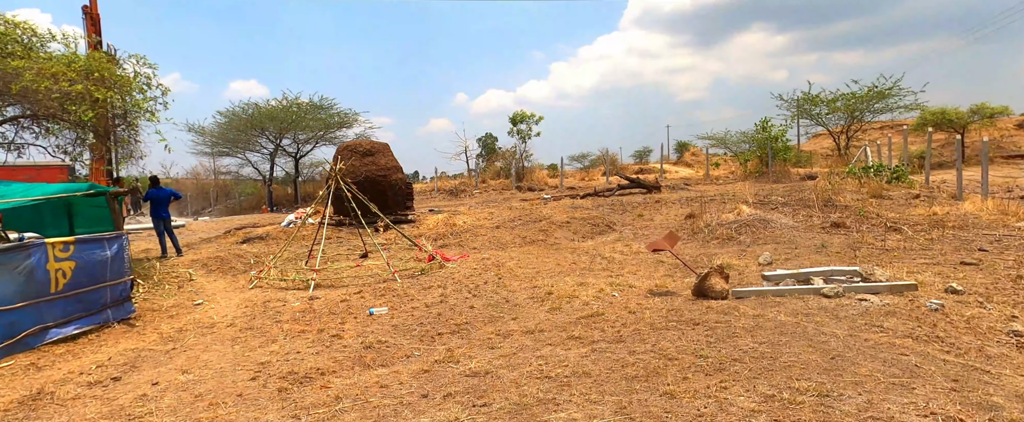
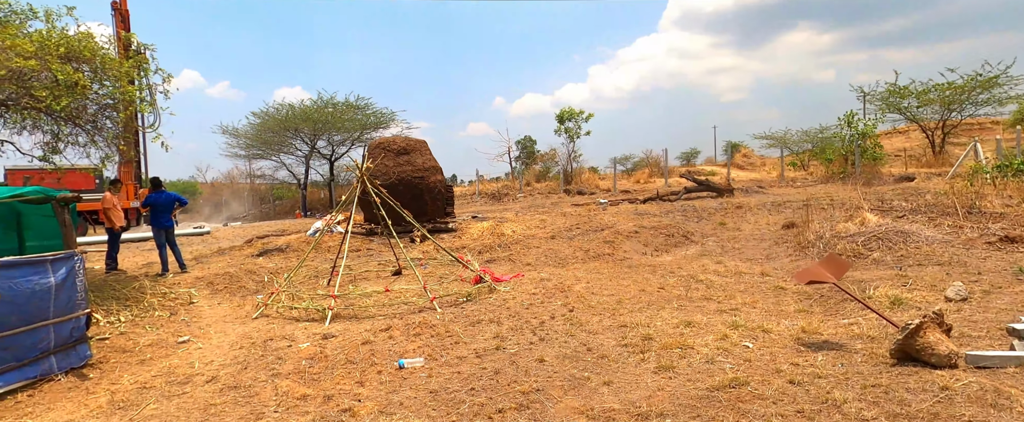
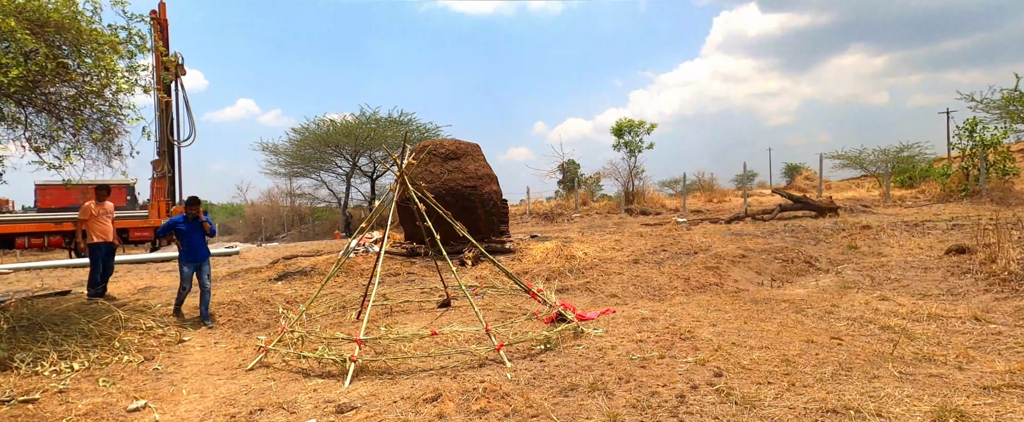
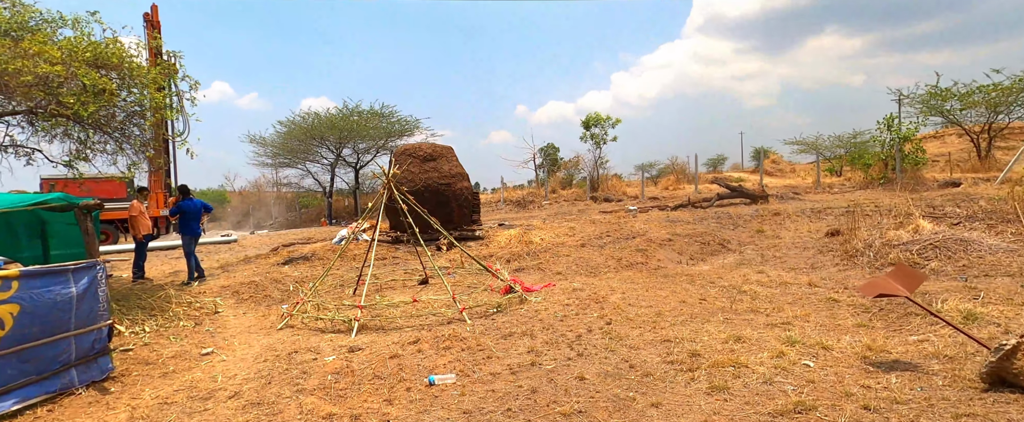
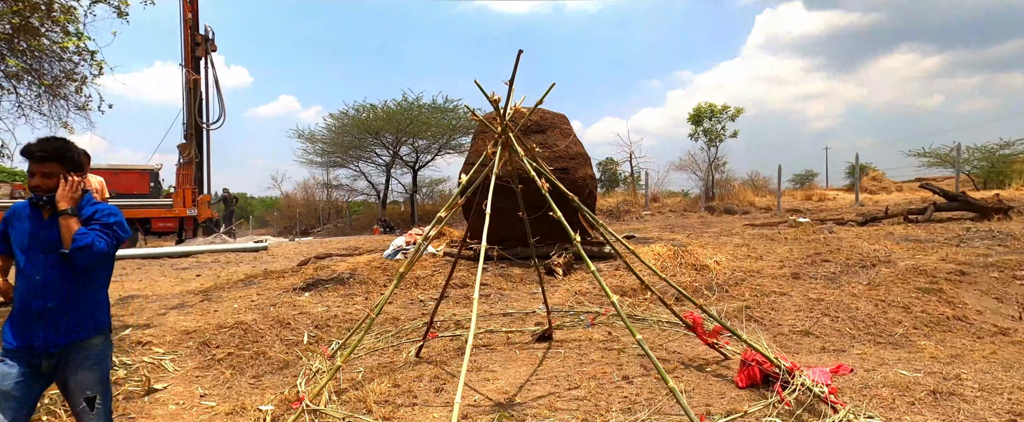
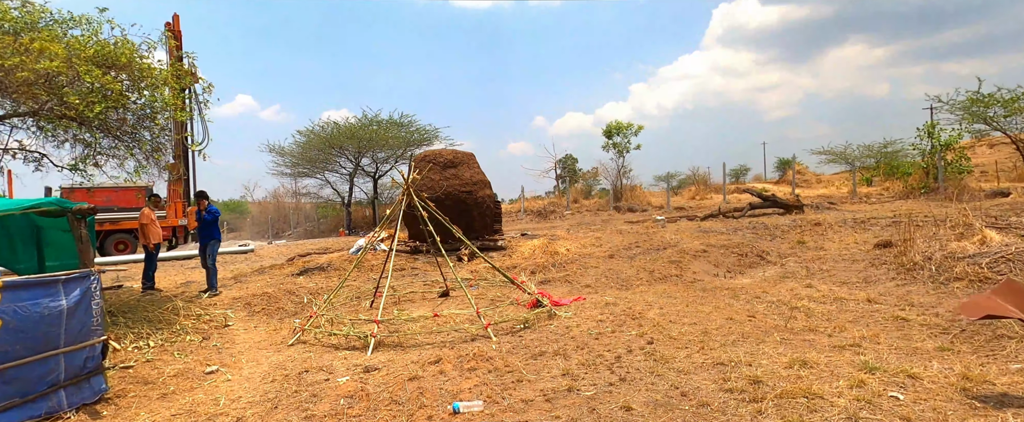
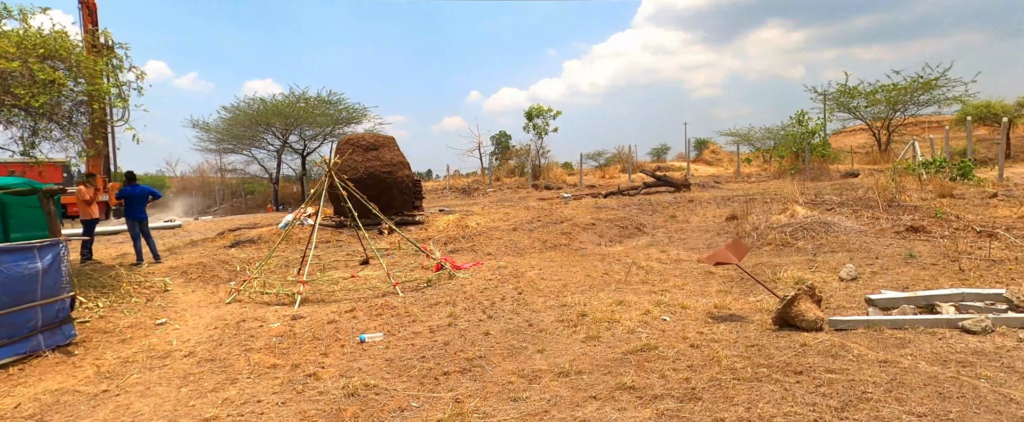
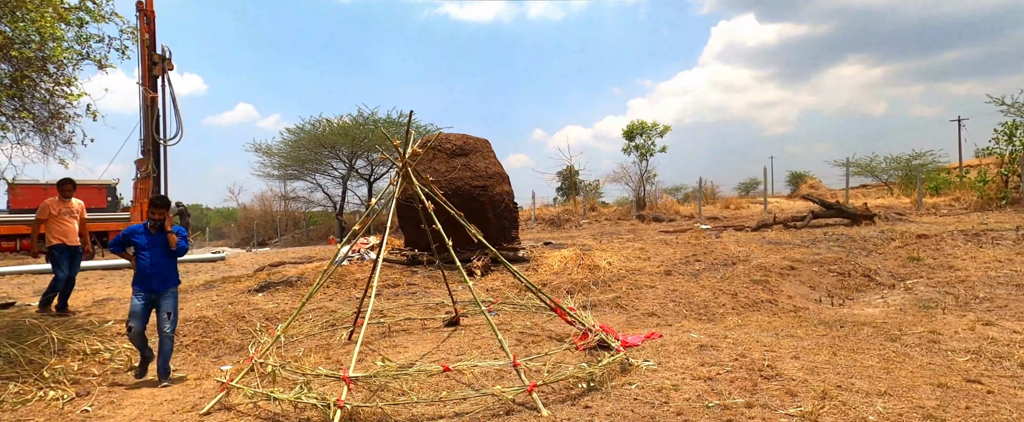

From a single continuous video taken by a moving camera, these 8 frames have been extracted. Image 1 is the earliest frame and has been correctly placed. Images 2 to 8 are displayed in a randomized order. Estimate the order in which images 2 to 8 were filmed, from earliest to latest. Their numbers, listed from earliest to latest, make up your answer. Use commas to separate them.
7, 2, 4, 6, 3, 8, 5
